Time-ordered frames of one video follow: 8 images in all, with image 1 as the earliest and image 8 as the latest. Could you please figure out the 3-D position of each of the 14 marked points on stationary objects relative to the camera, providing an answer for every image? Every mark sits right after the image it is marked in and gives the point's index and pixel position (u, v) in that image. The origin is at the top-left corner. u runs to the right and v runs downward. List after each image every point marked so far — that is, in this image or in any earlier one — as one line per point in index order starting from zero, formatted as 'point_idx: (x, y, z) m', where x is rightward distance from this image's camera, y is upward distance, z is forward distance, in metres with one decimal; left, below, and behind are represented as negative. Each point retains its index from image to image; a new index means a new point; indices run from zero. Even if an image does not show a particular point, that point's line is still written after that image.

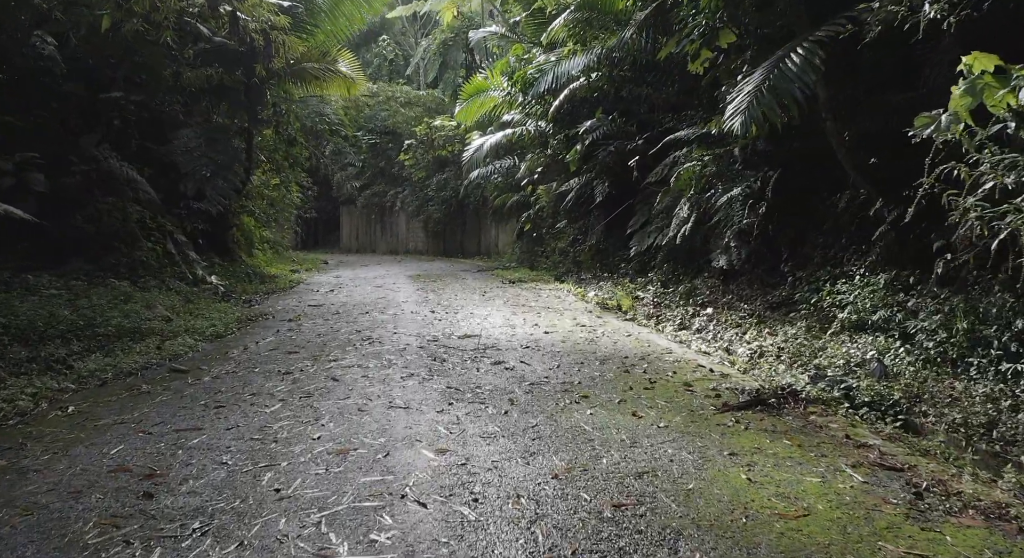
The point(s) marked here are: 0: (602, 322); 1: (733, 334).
0: (+0.8, -0.4, +7.1) m
1: (+1.9, -0.5, +6.3) m
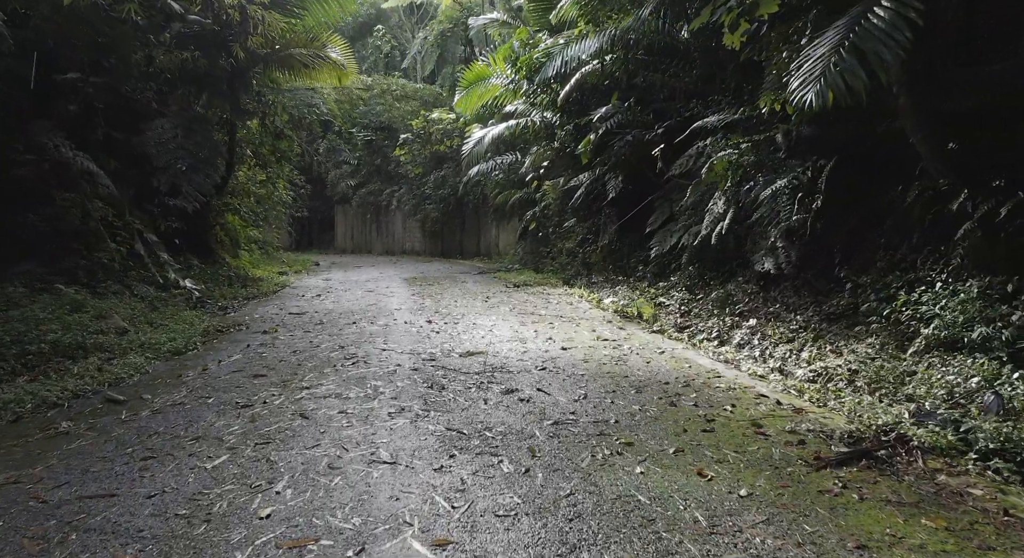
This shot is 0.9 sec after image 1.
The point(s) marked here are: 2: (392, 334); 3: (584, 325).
0: (+0.9, -0.4, +6.1) m
1: (+1.9, -0.5, +5.3) m
2: (-1.0, -0.4, +6.1) m
3: (+0.7, -0.4, +6.7) m
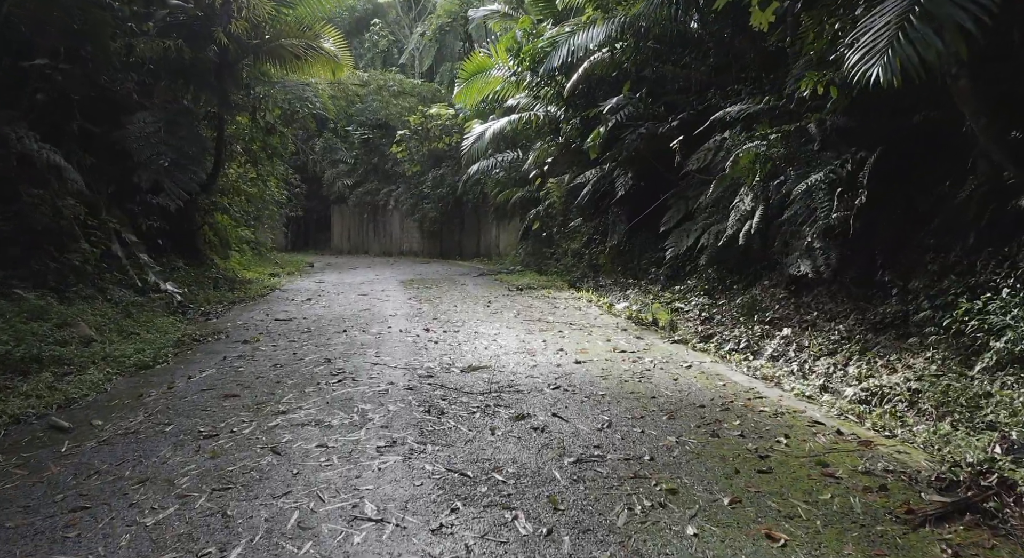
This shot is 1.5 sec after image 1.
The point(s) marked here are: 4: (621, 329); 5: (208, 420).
0: (+1.0, -0.5, +5.5) m
1: (+2.0, -0.5, +4.7) m
2: (-0.9, -0.5, +5.5) m
3: (+0.7, -0.4, +6.0) m
4: (+0.9, -0.4, +6.3) m
5: (-1.5, -0.7, +3.6) m
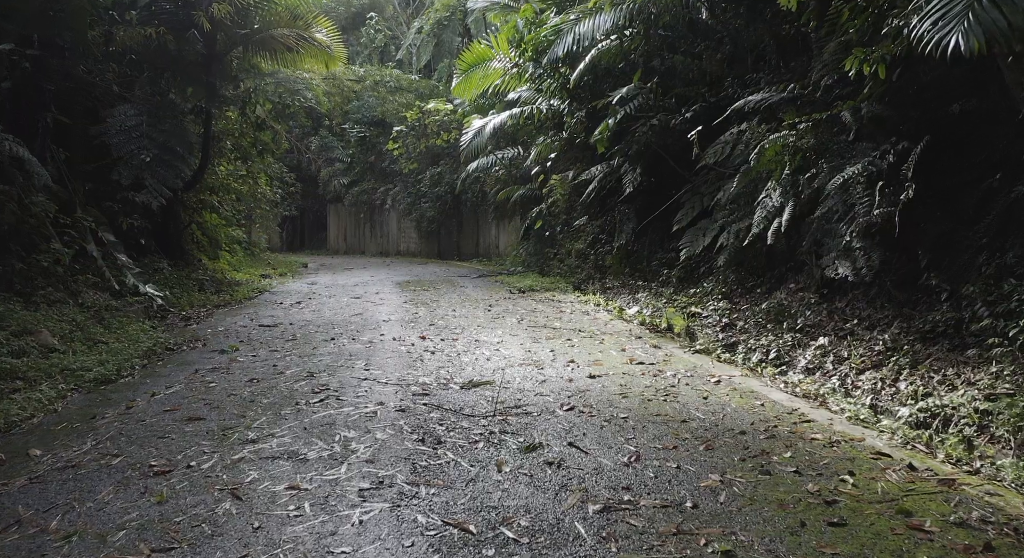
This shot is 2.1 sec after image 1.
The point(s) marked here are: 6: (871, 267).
0: (+1.0, -0.5, +5.0) m
1: (+2.0, -0.6, +4.2) m
2: (-0.9, -0.5, +4.9) m
3: (+0.7, -0.5, +5.5) m
4: (+1.0, -0.4, +5.8) m
5: (-1.4, -0.7, +3.1) m
6: (+2.3, +0.1, +4.8) m
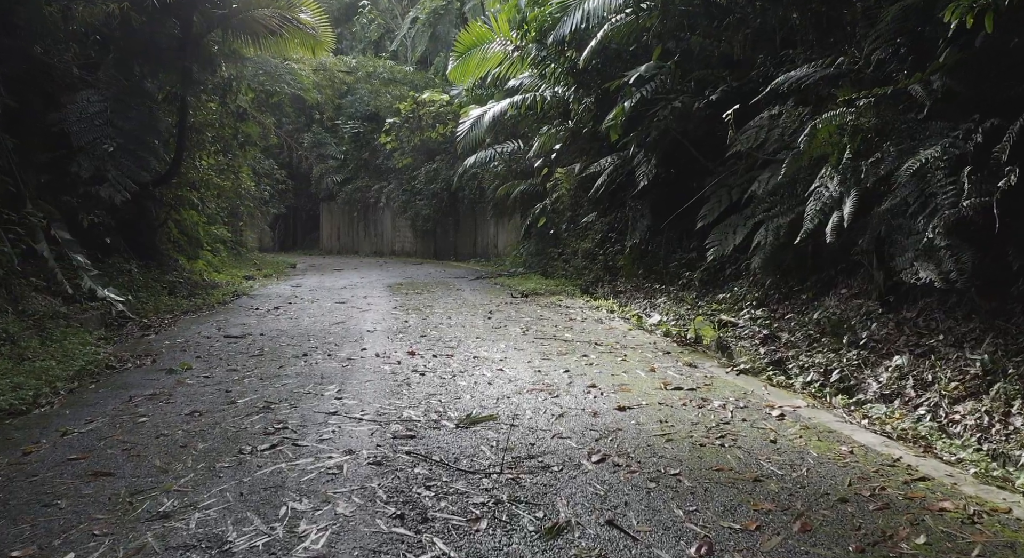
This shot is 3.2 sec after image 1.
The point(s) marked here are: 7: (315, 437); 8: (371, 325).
0: (+1.0, -0.5, +4.1) m
1: (+2.1, -0.6, +3.3) m
2: (-0.9, -0.5, +4.0) m
3: (+0.8, -0.5, +4.6) m
4: (+1.0, -0.5, +4.9) m
5: (-1.4, -0.7, +2.2) m
6: (+2.4, 0.0, +4.0) m
7: (-0.8, -0.6, +3.0) m
8: (-1.1, -0.4, +6.0) m
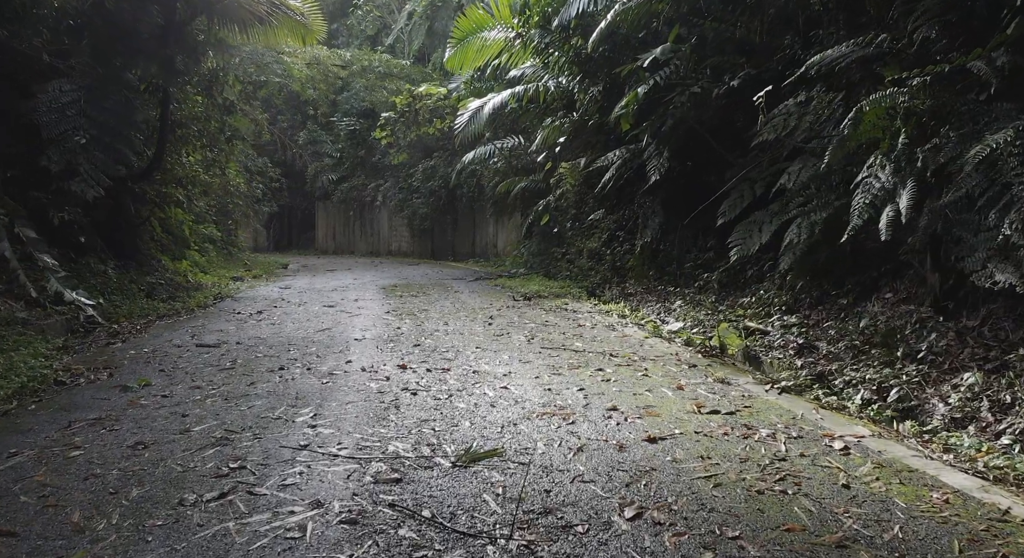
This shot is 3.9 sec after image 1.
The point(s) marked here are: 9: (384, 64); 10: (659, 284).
0: (+1.1, -0.6, +3.5) m
1: (+2.1, -0.6, +2.7) m
2: (-0.8, -0.5, +3.5) m
3: (+0.8, -0.5, +4.1) m
4: (+1.0, -0.5, +4.3) m
5: (-1.4, -0.8, +1.6) m
6: (+2.4, 0.0, +3.4) m
7: (-0.7, -0.6, +2.4) m
8: (-1.1, -0.4, +5.4) m
9: (-3.1, +5.3, +18.5) m
10: (+1.4, 0.0, +7.2) m
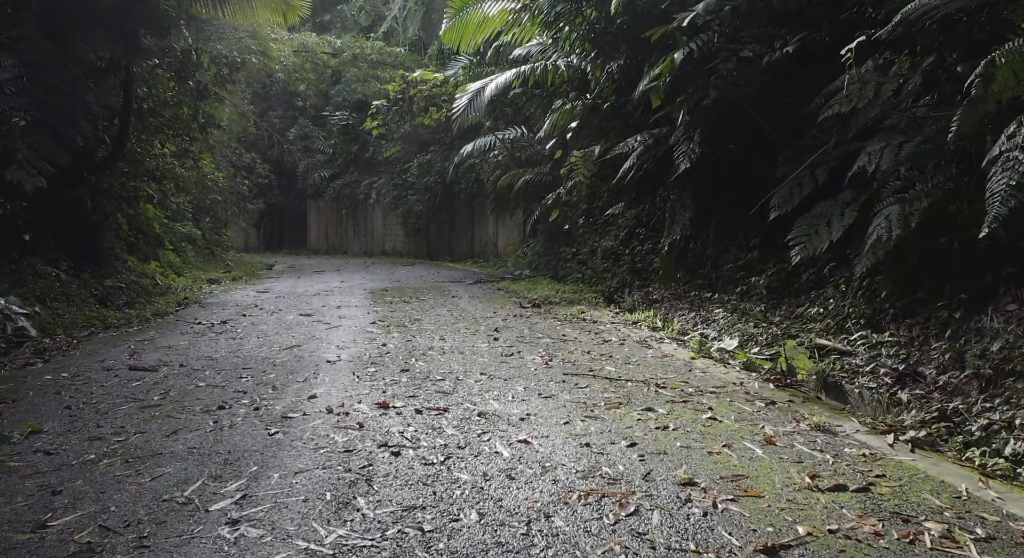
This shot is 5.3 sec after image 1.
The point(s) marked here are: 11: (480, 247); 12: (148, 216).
0: (+1.1, -0.6, +2.5) m
1: (+2.2, -0.7, +1.7) m
2: (-0.7, -0.6, +2.4) m
3: (+0.9, -0.5, +3.0) m
4: (+1.1, -0.5, +3.3) m
5: (-1.3, -0.8, +0.6) m
6: (+2.5, 0.0, +2.4) m
7: (-0.7, -0.7, +1.3) m
8: (-1.0, -0.4, +4.4) m
9: (-3.1, +5.2, +17.4) m
10: (+1.5, -0.1, +6.2) m
11: (-0.7, +0.7, +15.5) m
12: (-5.3, +0.9, +10.8) m
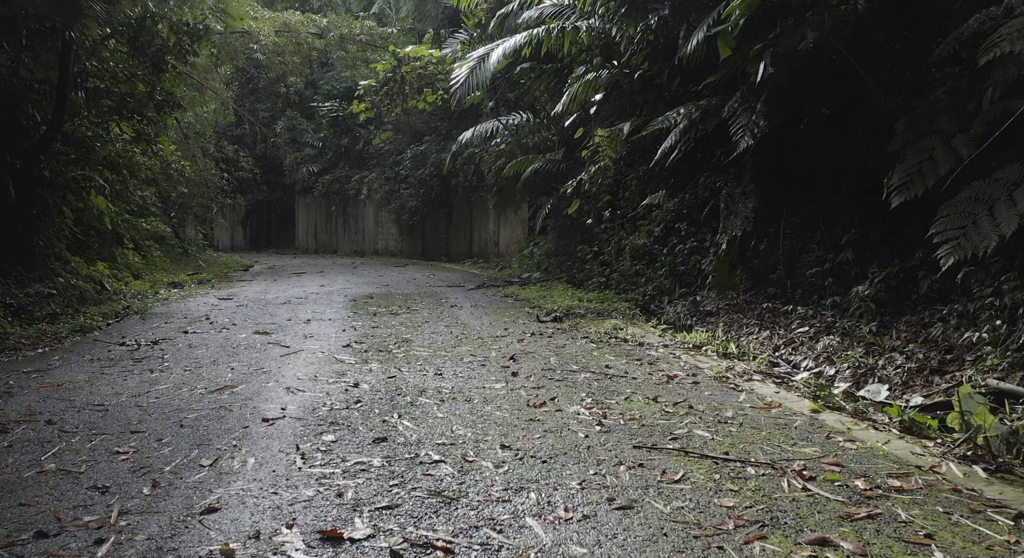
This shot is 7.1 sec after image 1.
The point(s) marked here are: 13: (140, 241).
0: (+1.3, -0.6, +1.1) m
1: (+2.3, -0.7, +0.3) m
2: (-0.6, -0.6, +1.0) m
3: (+1.0, -0.6, +1.6) m
4: (+1.2, -0.6, +1.9) m
5: (-1.1, -0.8, -0.8) m
6: (+2.6, -0.1, +1.0) m
7: (-0.5, -0.7, 0.0) m
8: (-0.9, -0.5, +3.0) m
9: (-3.1, +5.2, +16.0) m
10: (+1.6, -0.1, +4.8) m
11: (-0.6, +0.6, +14.1) m
12: (-5.2, +0.9, +9.4) m
13: (-5.6, +0.6, +11.3) m
